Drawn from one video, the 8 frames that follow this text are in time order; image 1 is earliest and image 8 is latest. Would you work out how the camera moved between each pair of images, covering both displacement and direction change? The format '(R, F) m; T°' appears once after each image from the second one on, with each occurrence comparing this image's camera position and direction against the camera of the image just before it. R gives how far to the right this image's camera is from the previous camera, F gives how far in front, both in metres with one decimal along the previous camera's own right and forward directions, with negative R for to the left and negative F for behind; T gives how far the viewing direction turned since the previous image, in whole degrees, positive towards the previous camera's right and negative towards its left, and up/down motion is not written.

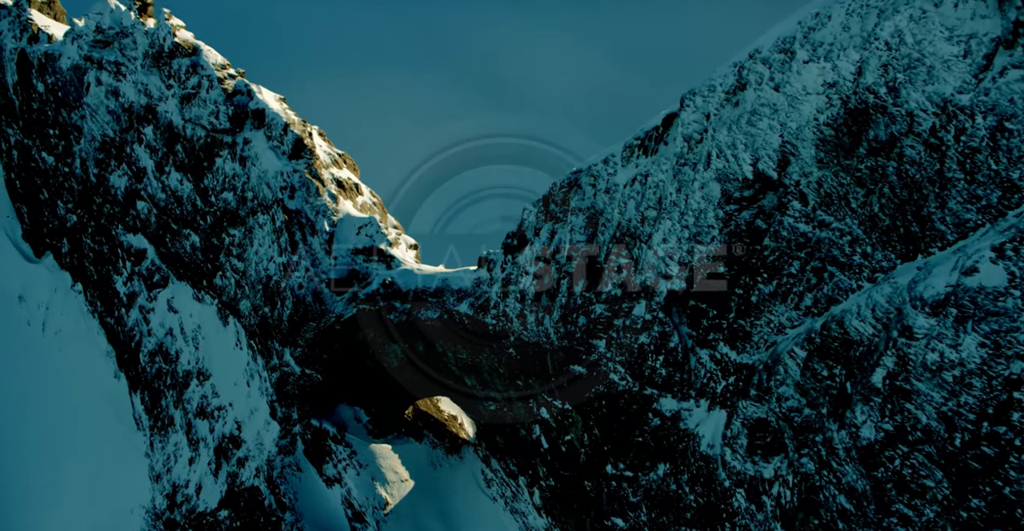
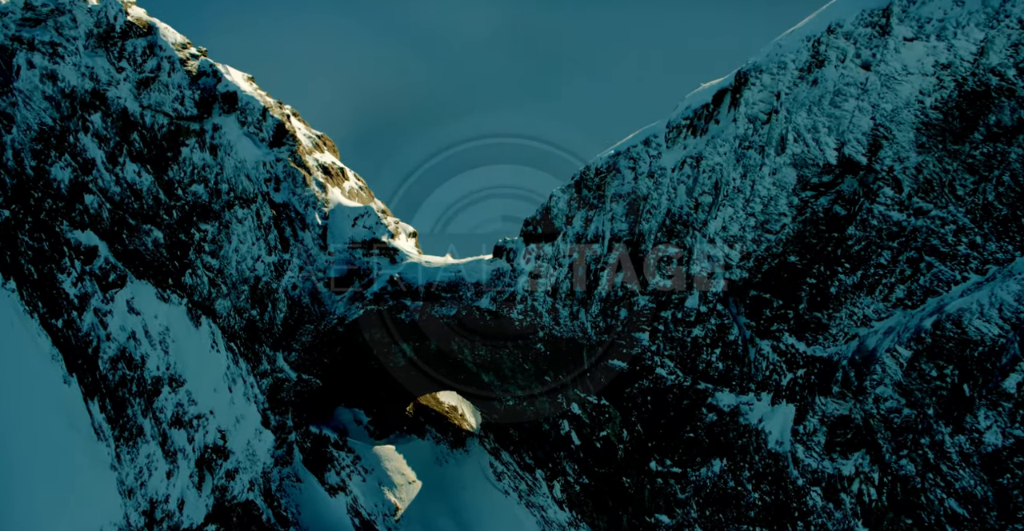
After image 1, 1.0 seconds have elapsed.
(-4.1, +2.7) m; +5°
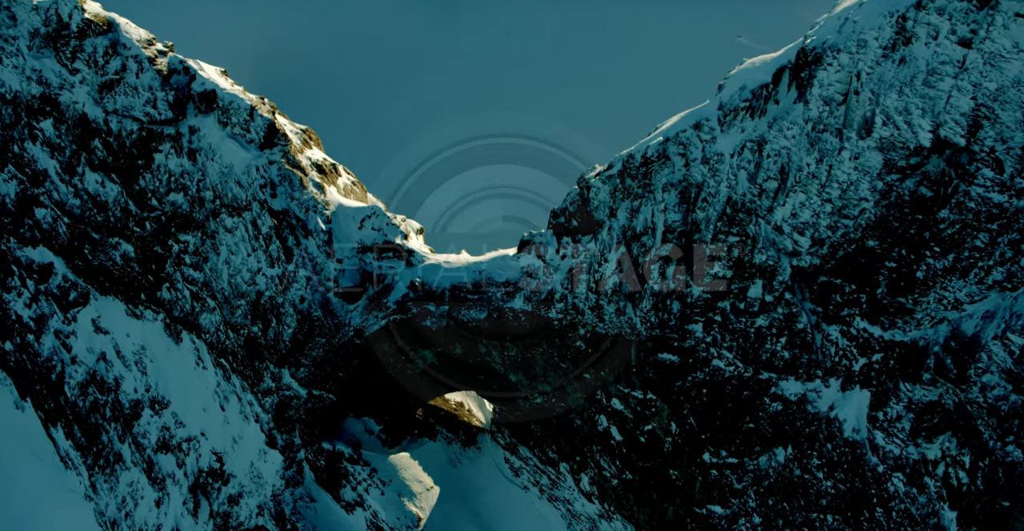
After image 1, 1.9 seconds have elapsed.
(-4.4, +2.2) m; +6°
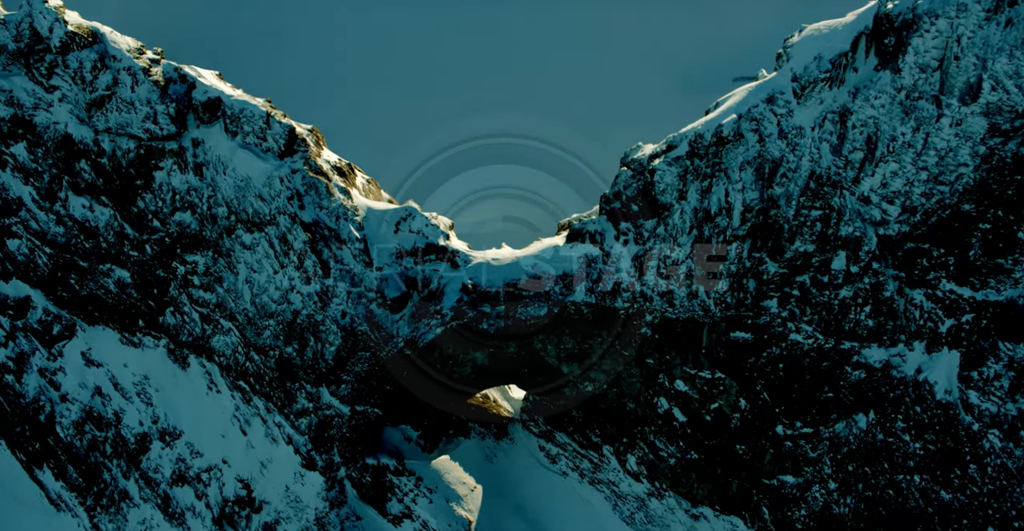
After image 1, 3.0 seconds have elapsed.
(-5.3, +1.7) m; +6°
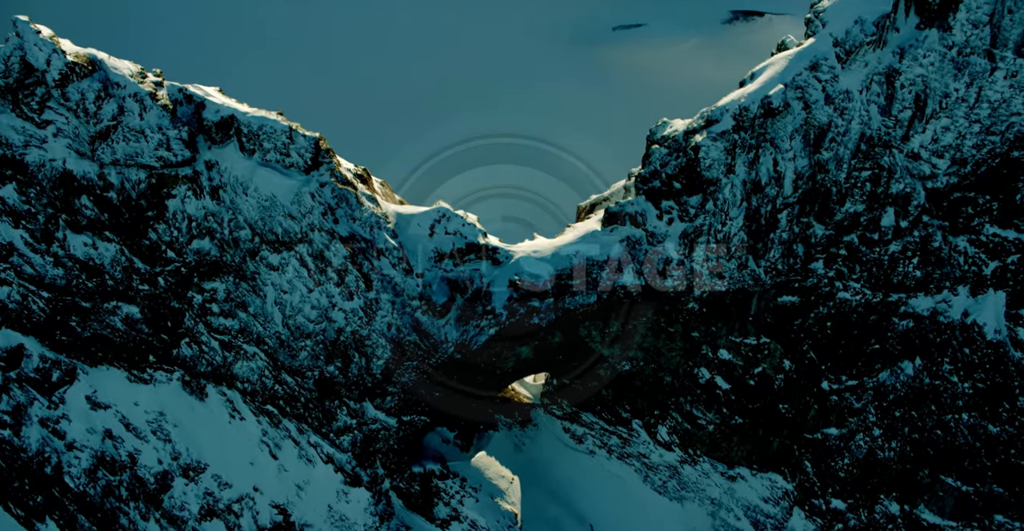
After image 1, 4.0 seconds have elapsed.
(-4.5, +0.8) m; +5°
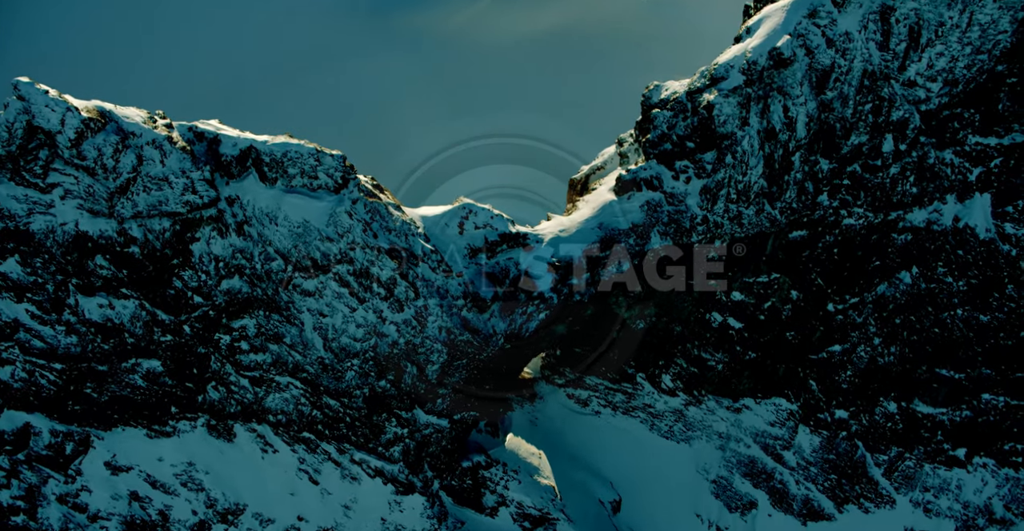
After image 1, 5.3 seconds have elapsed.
(-5.5, -0.1) m; +7°
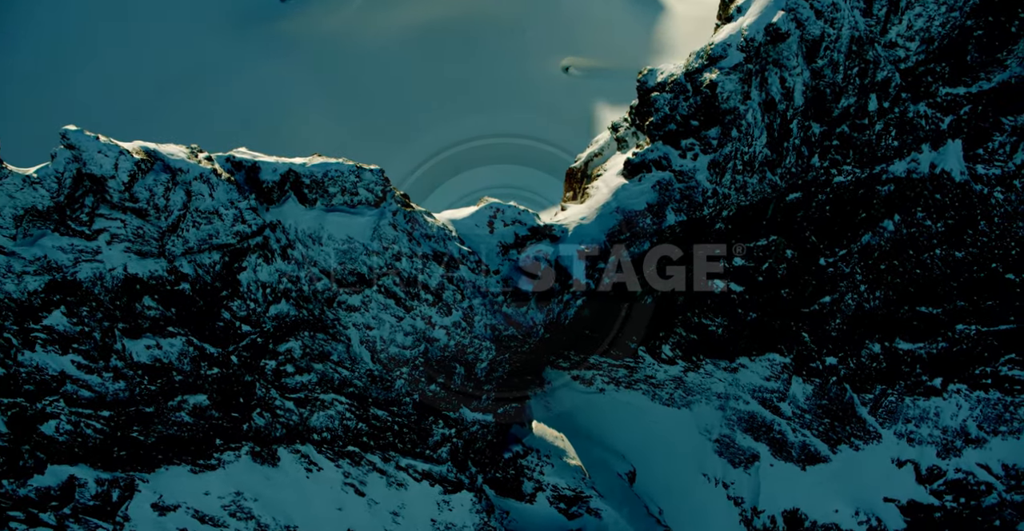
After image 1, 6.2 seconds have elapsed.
(-4.3, -1.1) m; +5°
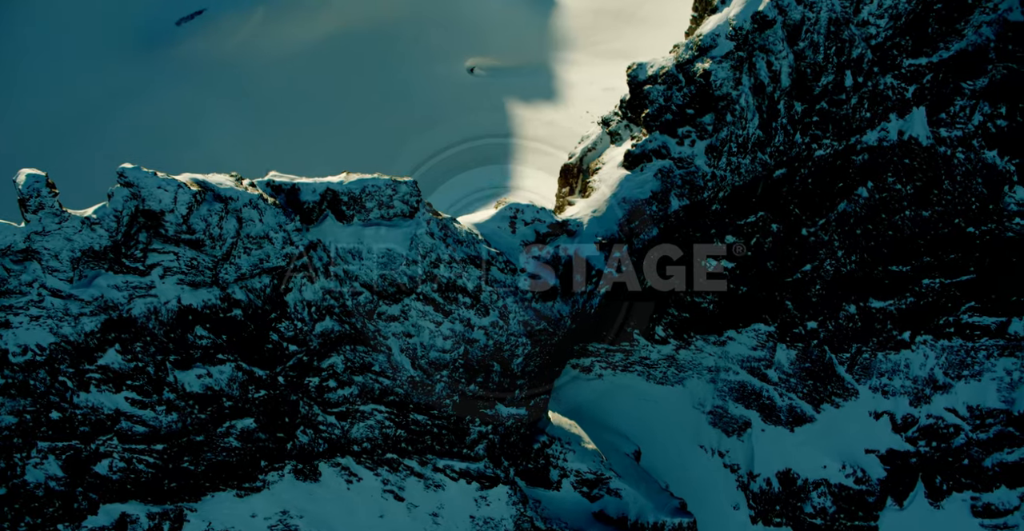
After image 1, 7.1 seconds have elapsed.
(-3.8, -1.5) m; +4°
